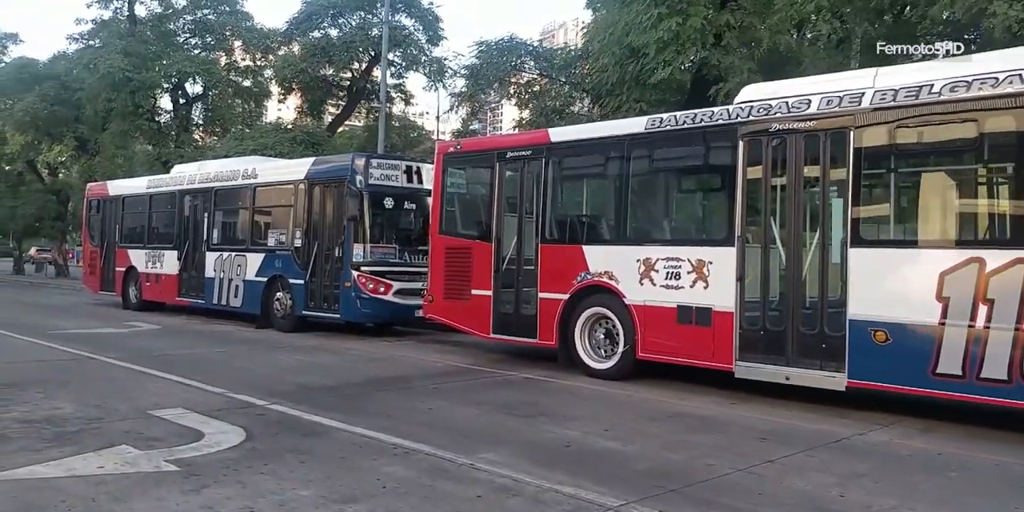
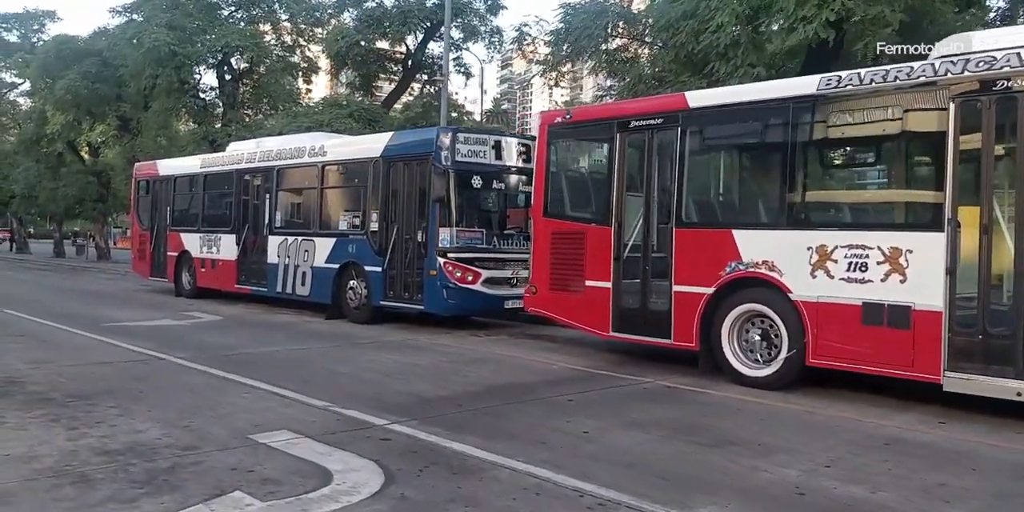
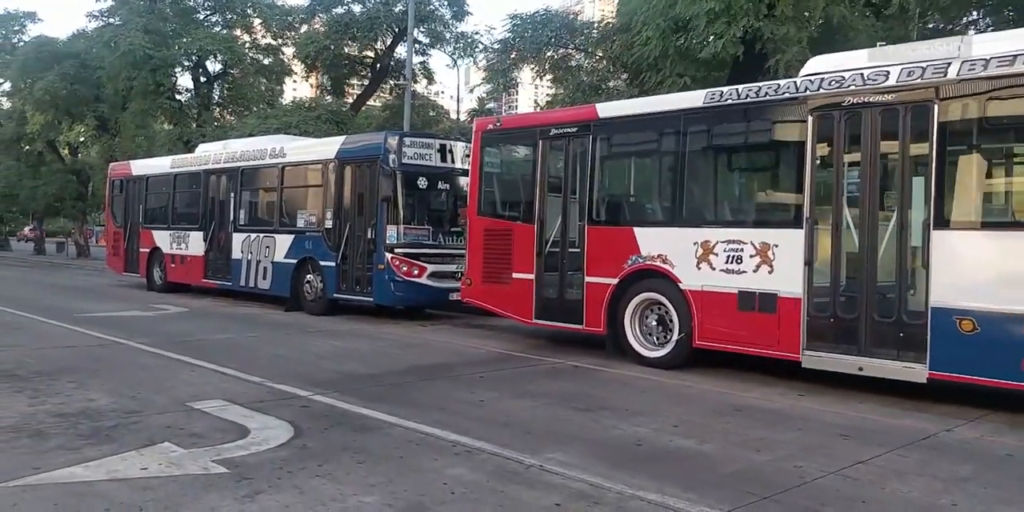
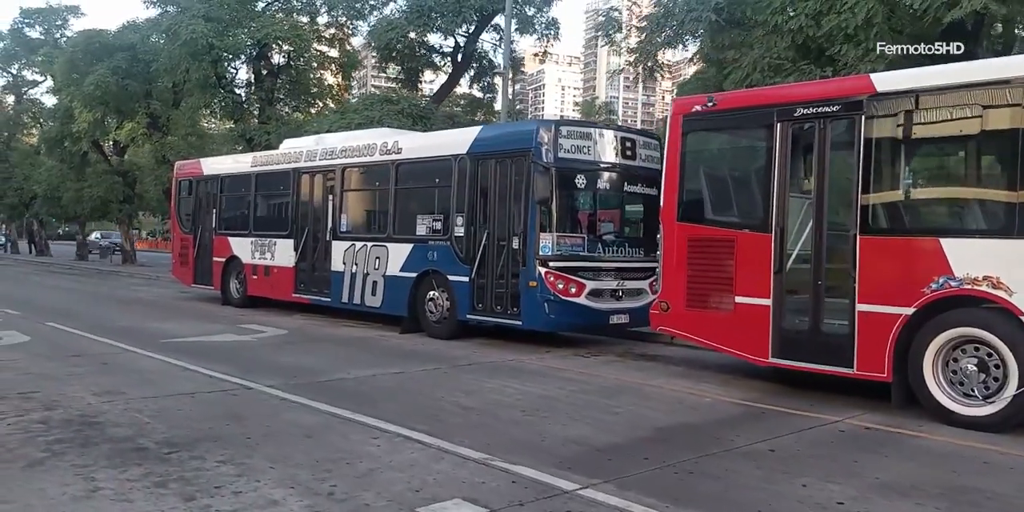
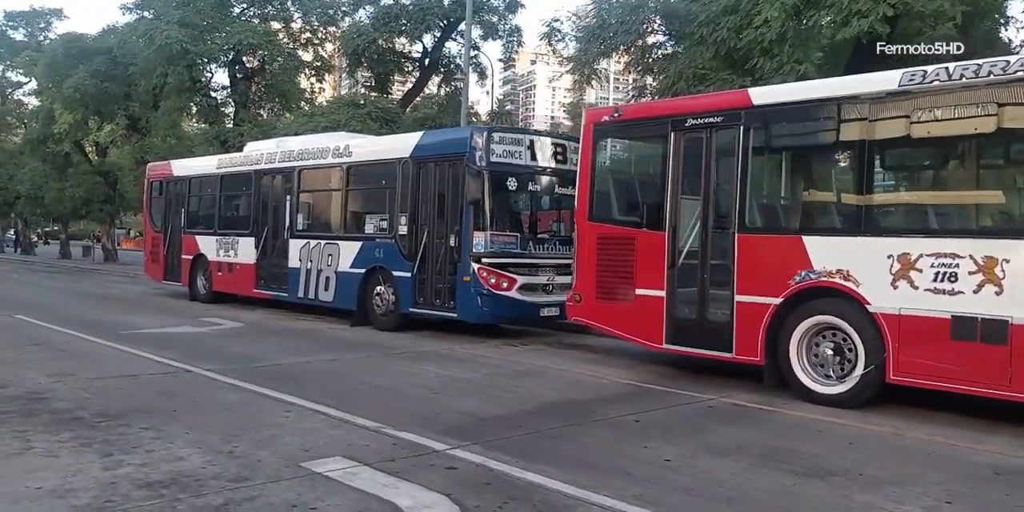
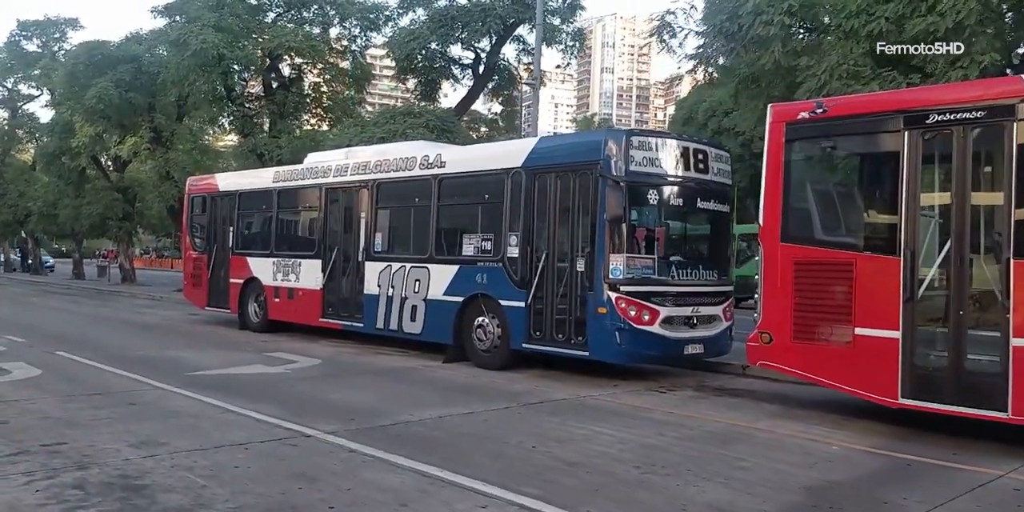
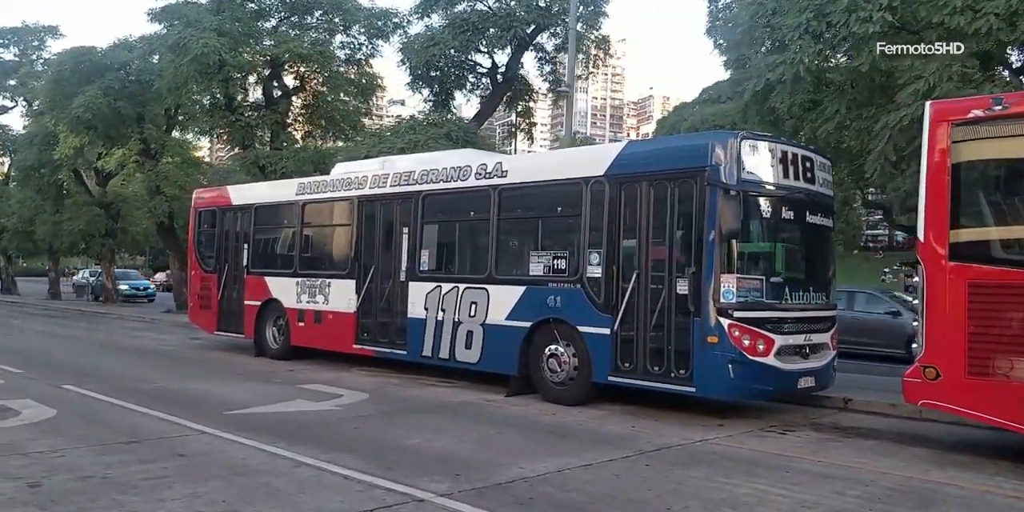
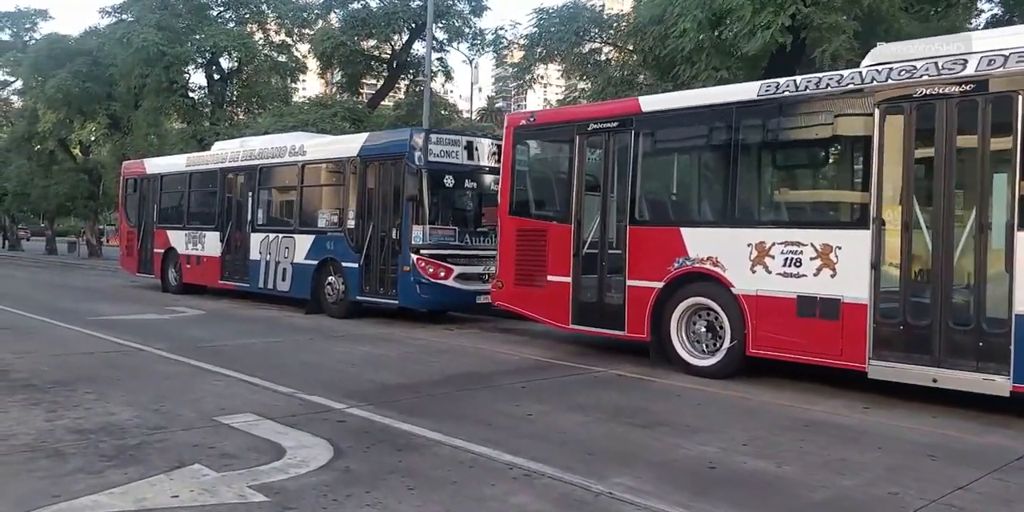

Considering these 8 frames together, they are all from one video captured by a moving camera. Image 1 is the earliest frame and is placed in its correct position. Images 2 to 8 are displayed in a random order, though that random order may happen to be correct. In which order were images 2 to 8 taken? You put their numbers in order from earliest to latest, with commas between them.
3, 8, 2, 5, 4, 6, 7
